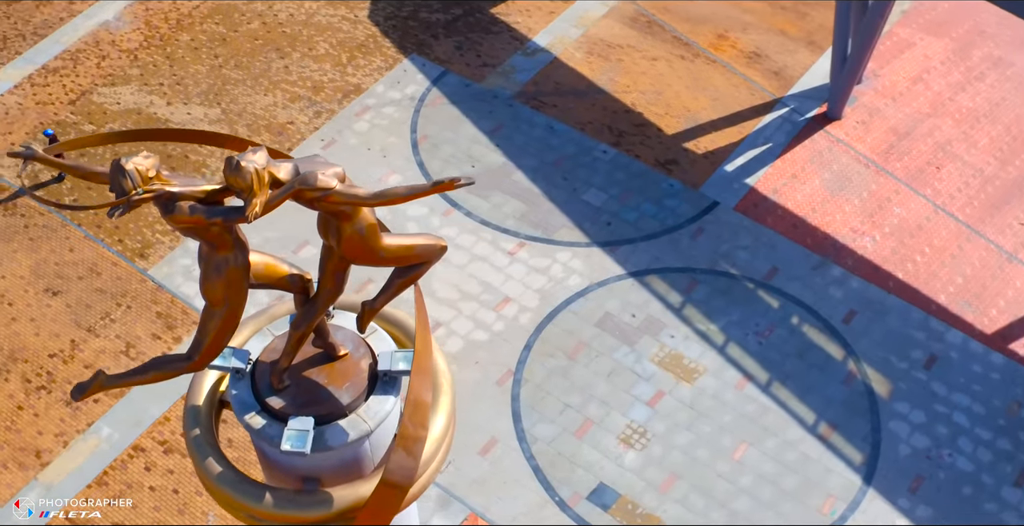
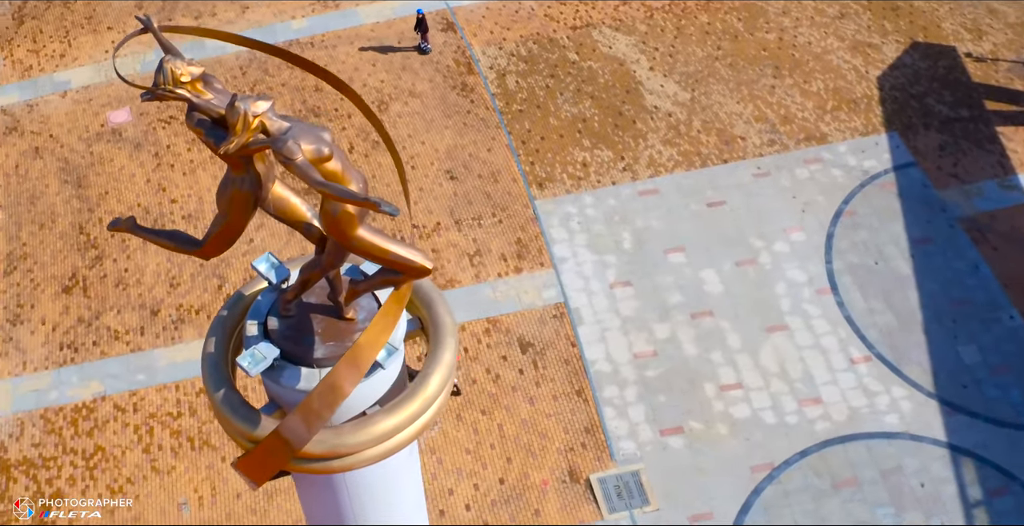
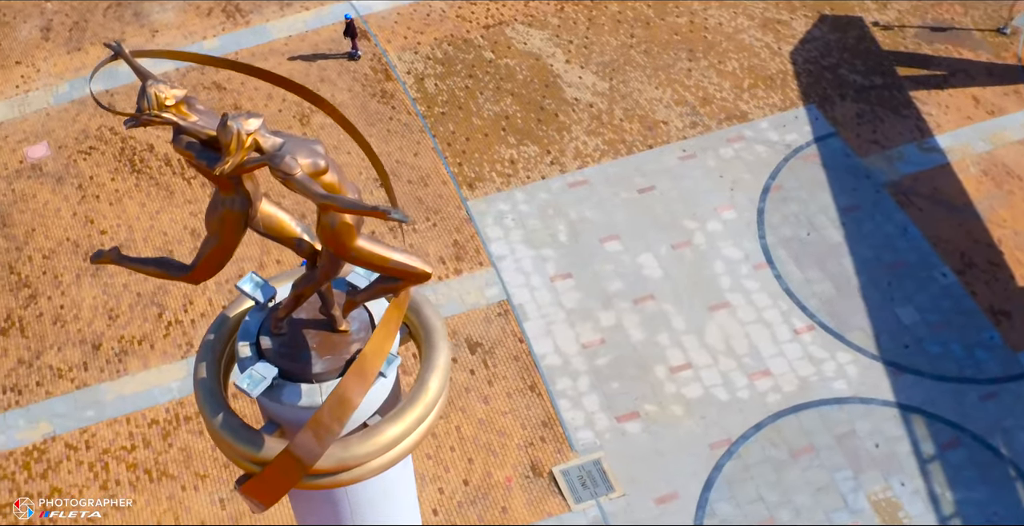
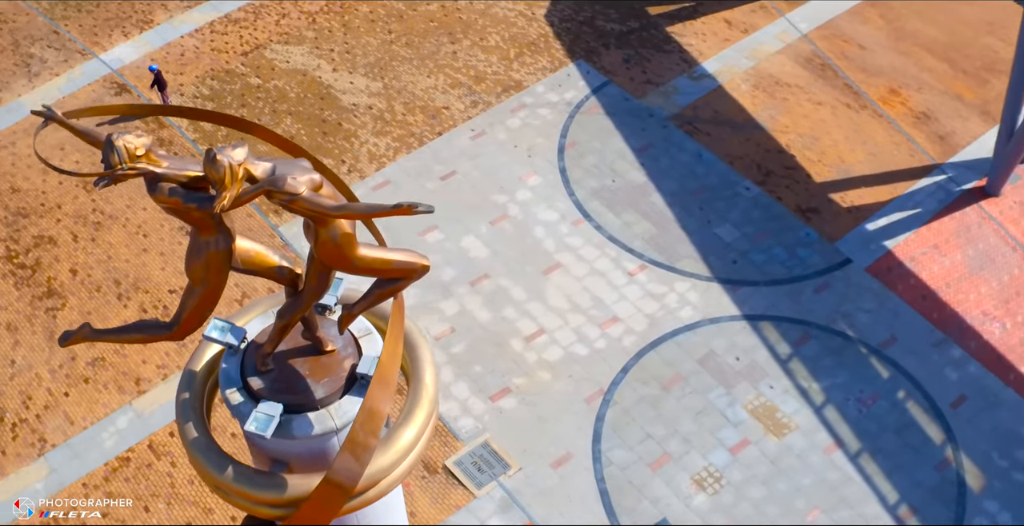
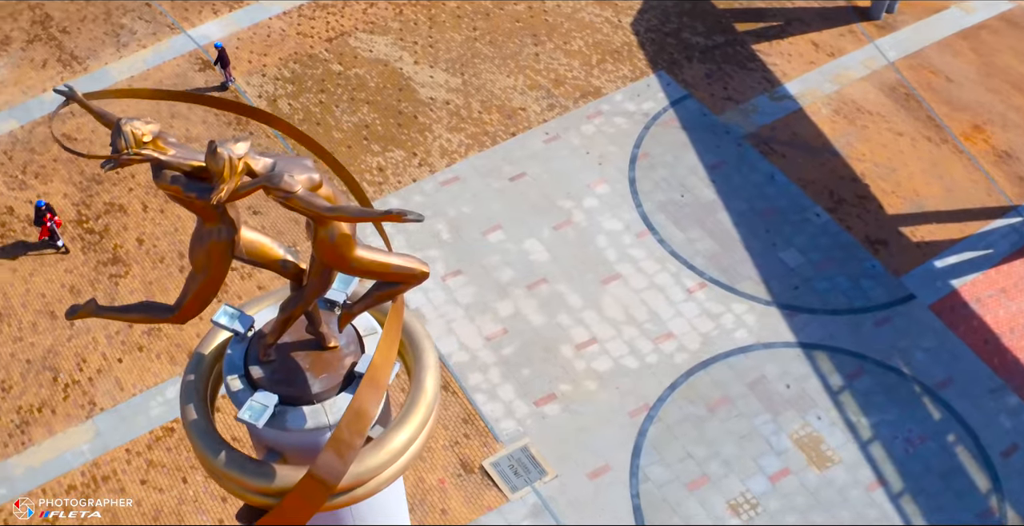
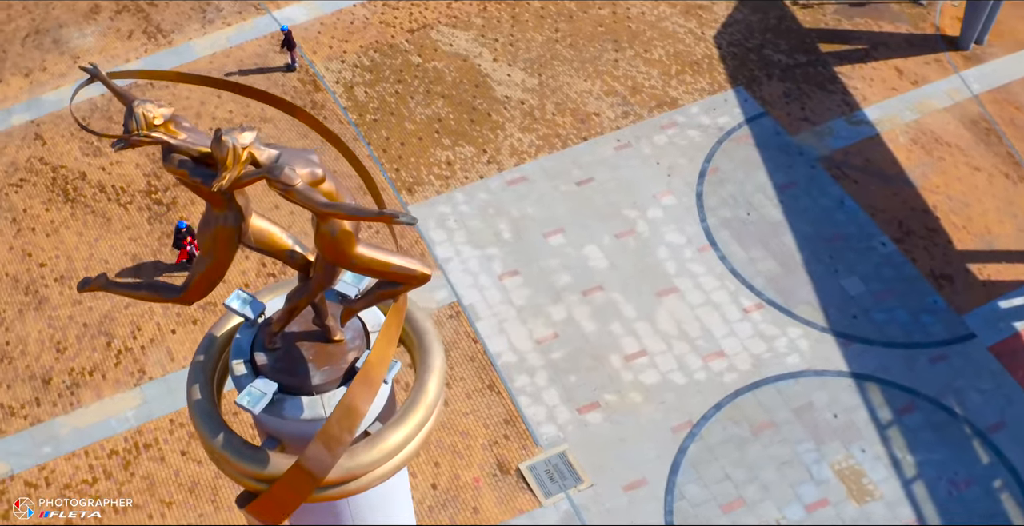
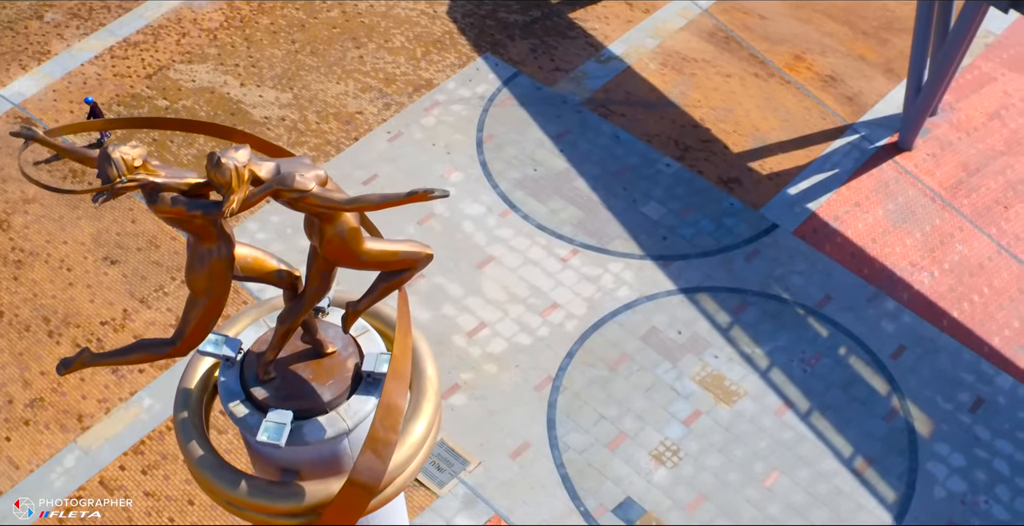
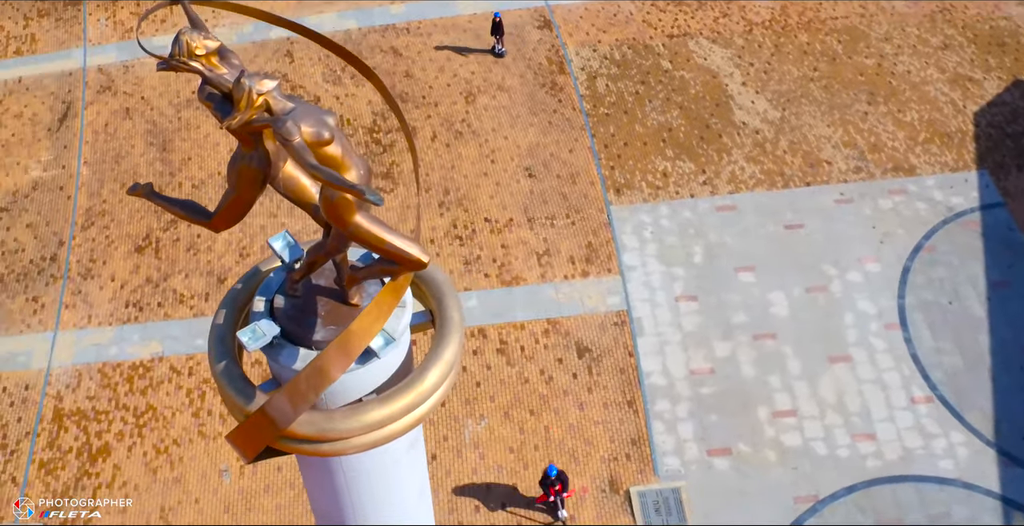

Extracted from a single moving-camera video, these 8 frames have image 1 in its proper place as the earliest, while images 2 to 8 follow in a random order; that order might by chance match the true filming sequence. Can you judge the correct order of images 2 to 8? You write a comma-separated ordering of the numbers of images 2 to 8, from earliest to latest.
7, 4, 5, 6, 3, 2, 8
